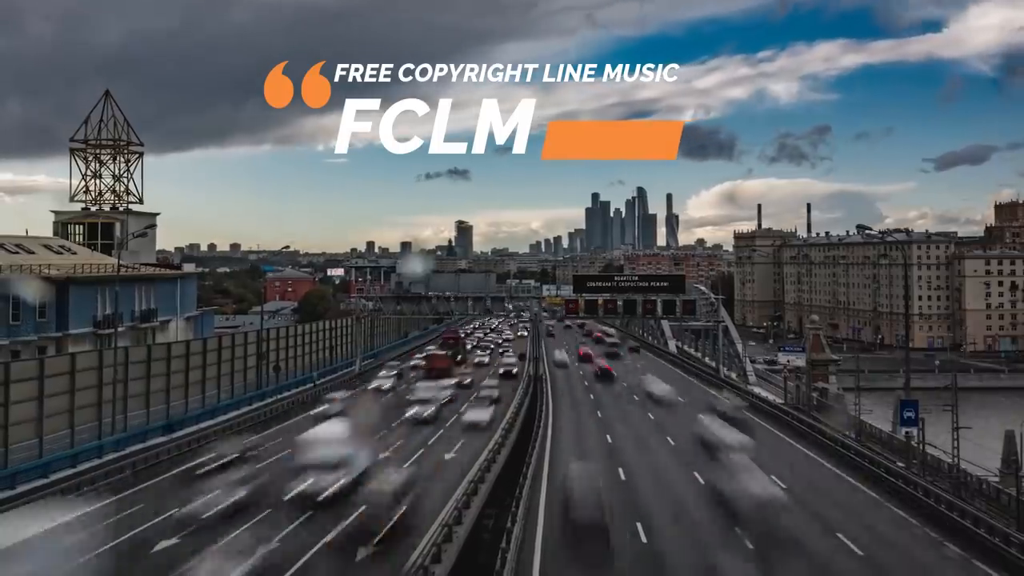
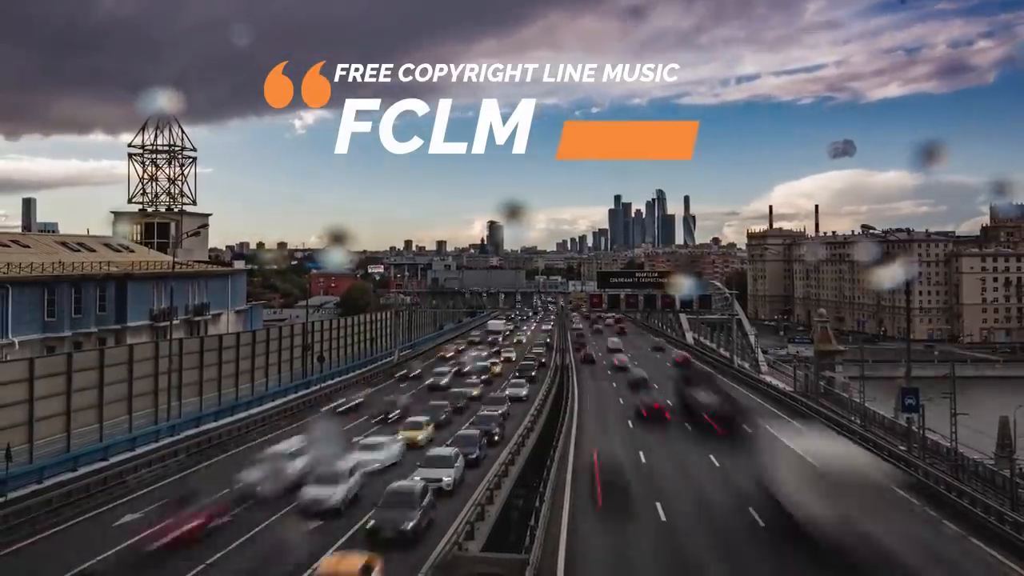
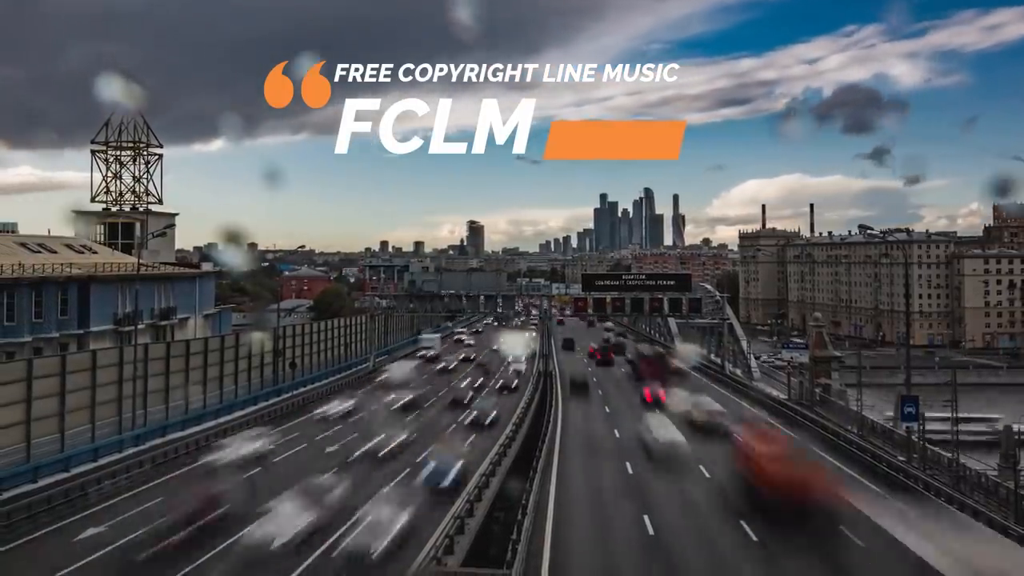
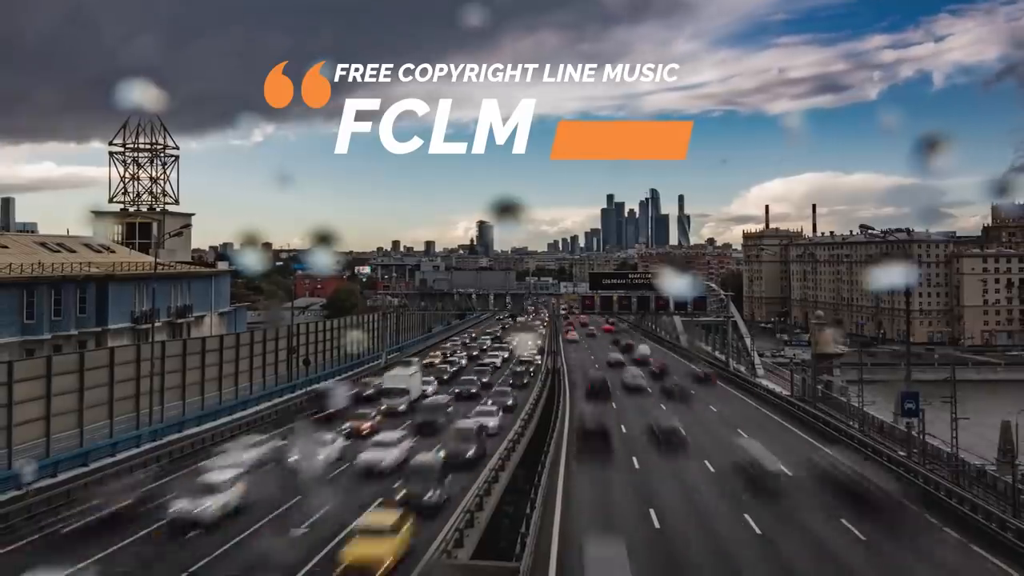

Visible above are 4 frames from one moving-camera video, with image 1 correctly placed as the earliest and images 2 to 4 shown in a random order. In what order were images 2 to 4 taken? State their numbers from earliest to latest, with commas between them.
3, 4, 2
